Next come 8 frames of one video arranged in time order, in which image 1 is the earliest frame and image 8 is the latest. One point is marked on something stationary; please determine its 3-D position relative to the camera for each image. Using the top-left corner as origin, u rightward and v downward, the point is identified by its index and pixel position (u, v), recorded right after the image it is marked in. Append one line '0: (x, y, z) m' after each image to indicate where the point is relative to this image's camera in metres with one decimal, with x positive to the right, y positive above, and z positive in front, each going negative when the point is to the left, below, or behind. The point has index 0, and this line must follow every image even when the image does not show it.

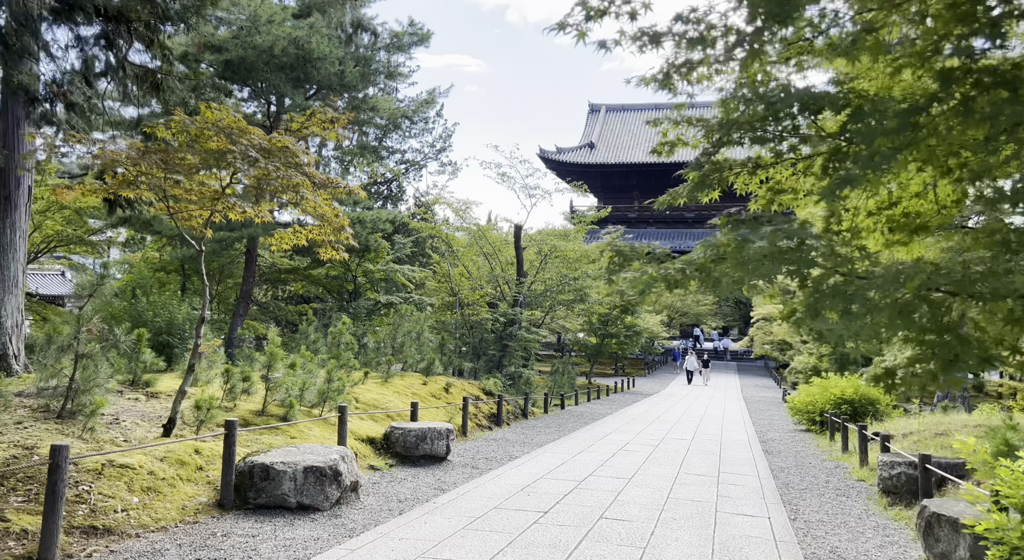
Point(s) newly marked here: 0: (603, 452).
0: (+1.2, -2.2, +10.2) m
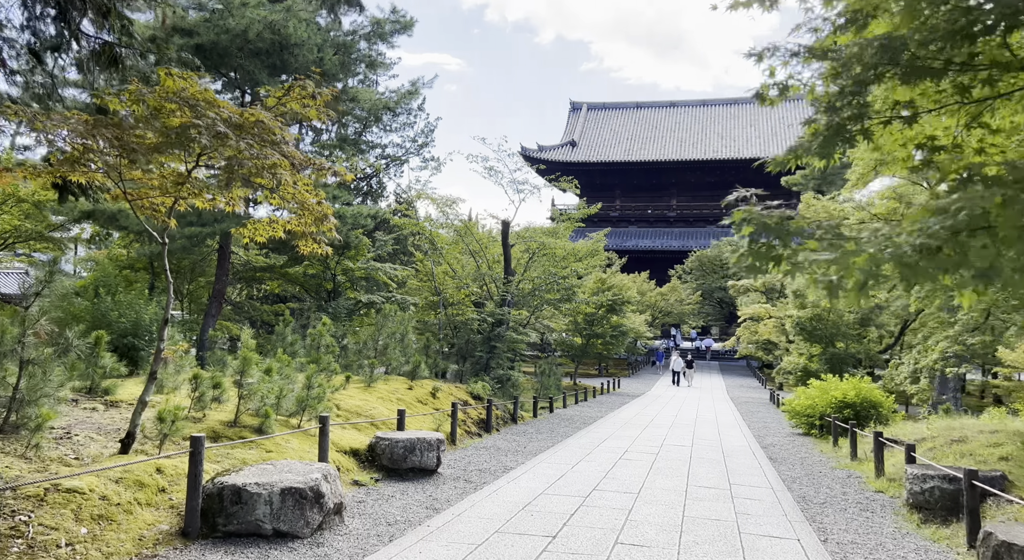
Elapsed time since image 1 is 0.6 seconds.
0: (+1.1, -2.2, +9.5) m
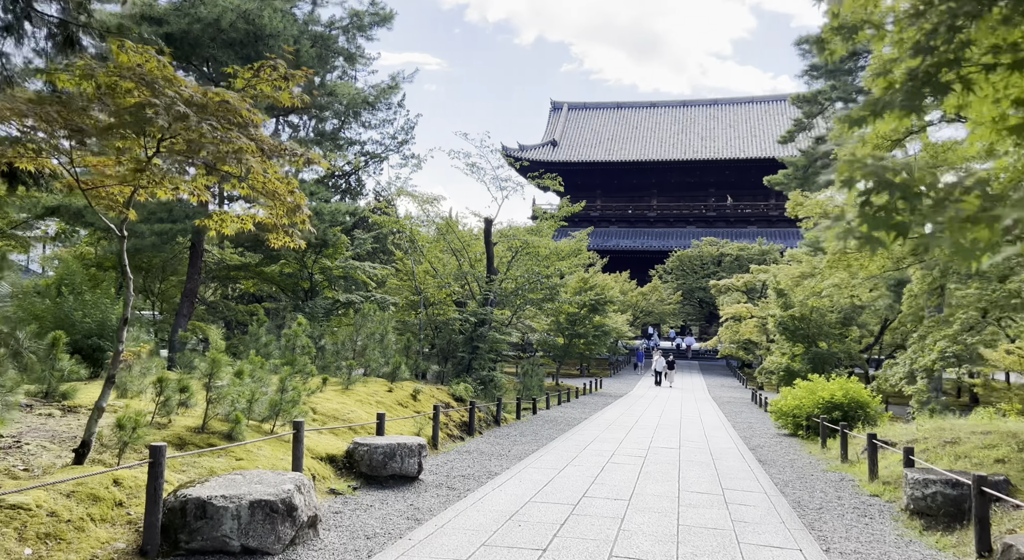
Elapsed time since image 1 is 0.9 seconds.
0: (+0.9, -2.1, +9.2) m
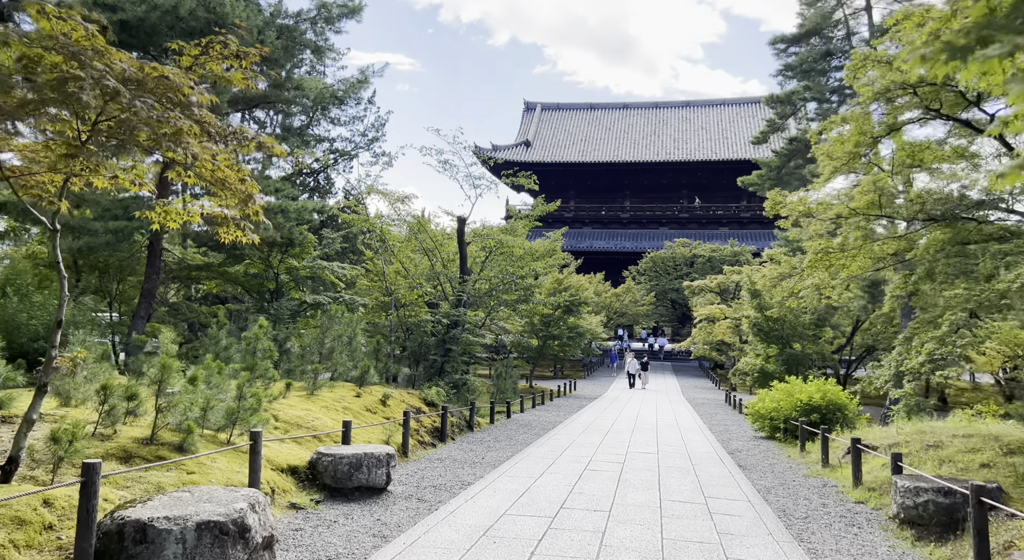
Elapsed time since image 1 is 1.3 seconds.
0: (+0.6, -2.1, +8.9) m
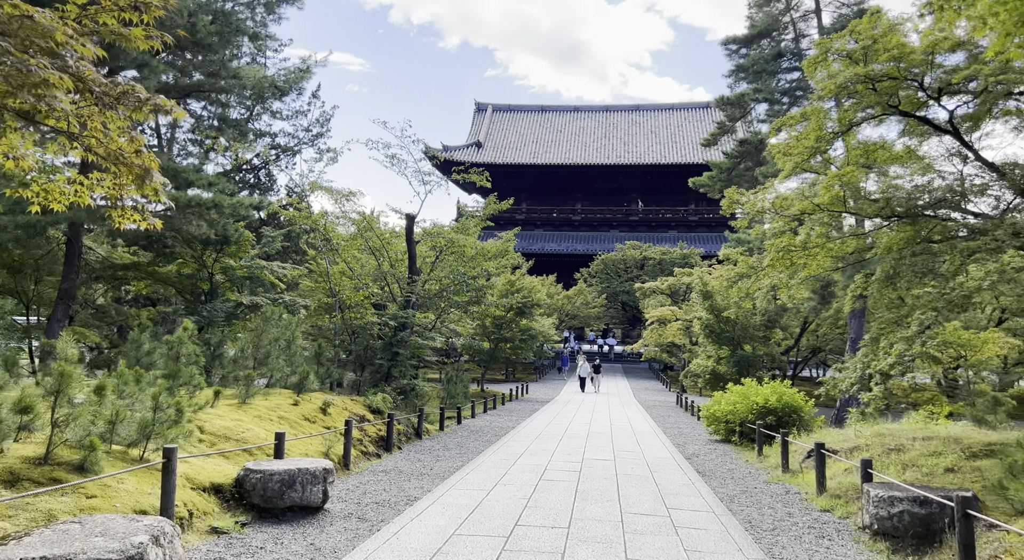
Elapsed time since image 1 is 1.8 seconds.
0: (+0.1, -2.1, +8.3) m
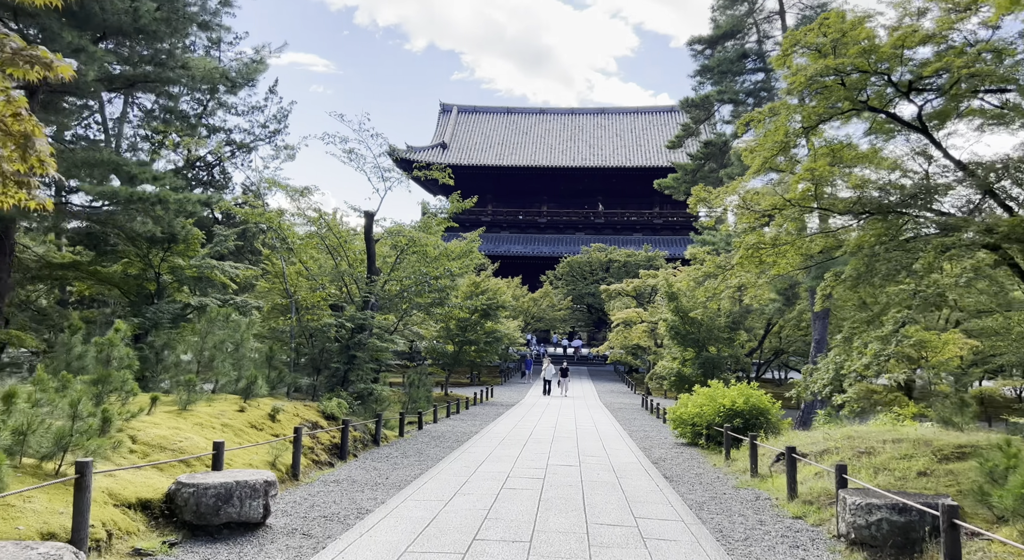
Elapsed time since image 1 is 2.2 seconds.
0: (-0.3, -2.1, +7.9) m
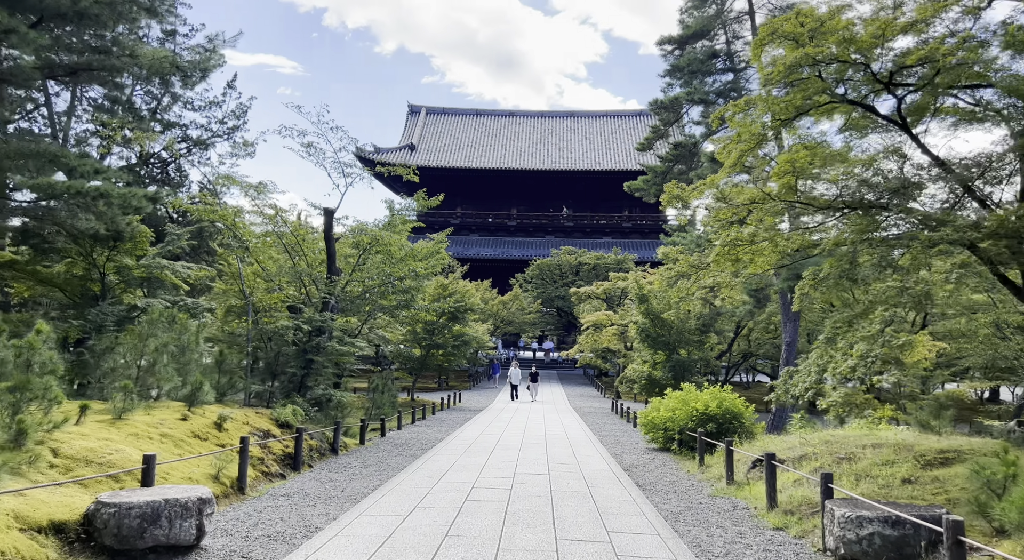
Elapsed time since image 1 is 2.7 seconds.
0: (-0.6, -2.1, +7.4) m
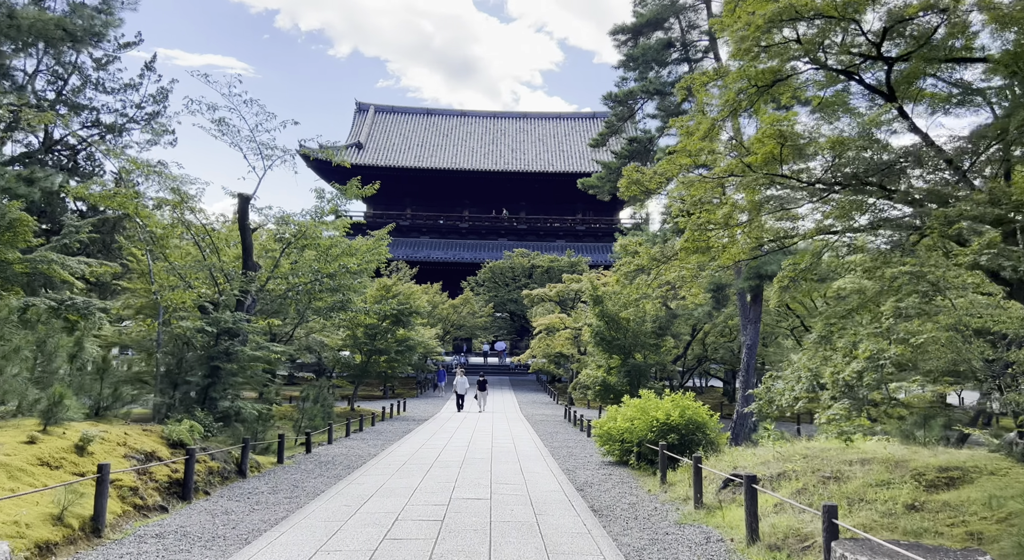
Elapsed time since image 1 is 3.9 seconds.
0: (-1.2, -2.0, +5.9) m
